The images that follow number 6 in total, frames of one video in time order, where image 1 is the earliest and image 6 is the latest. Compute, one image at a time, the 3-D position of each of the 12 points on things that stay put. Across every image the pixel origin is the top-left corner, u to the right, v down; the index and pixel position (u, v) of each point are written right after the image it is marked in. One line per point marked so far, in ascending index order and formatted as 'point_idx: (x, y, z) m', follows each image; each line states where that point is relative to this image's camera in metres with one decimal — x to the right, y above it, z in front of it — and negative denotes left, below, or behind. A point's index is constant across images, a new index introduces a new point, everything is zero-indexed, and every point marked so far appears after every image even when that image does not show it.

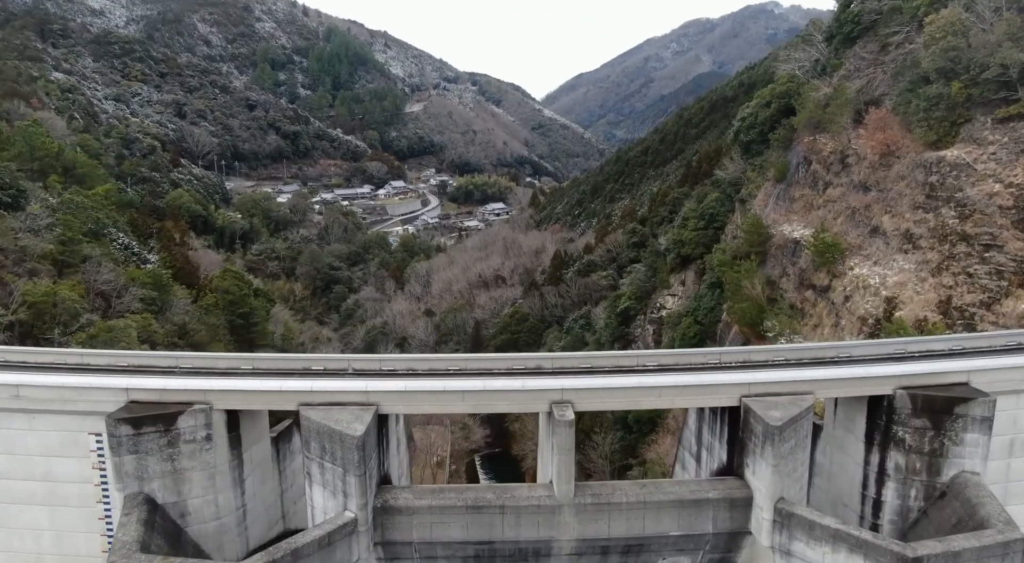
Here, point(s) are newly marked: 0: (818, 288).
0: (+9.3, -0.2, +19.8) m
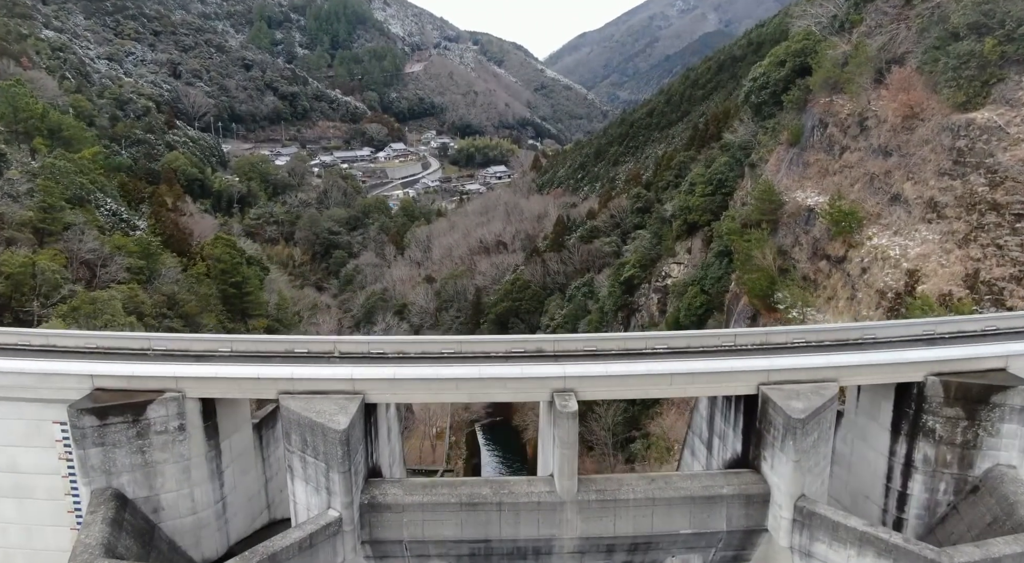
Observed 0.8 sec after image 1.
0: (+9.3, +0.6, +18.9) m
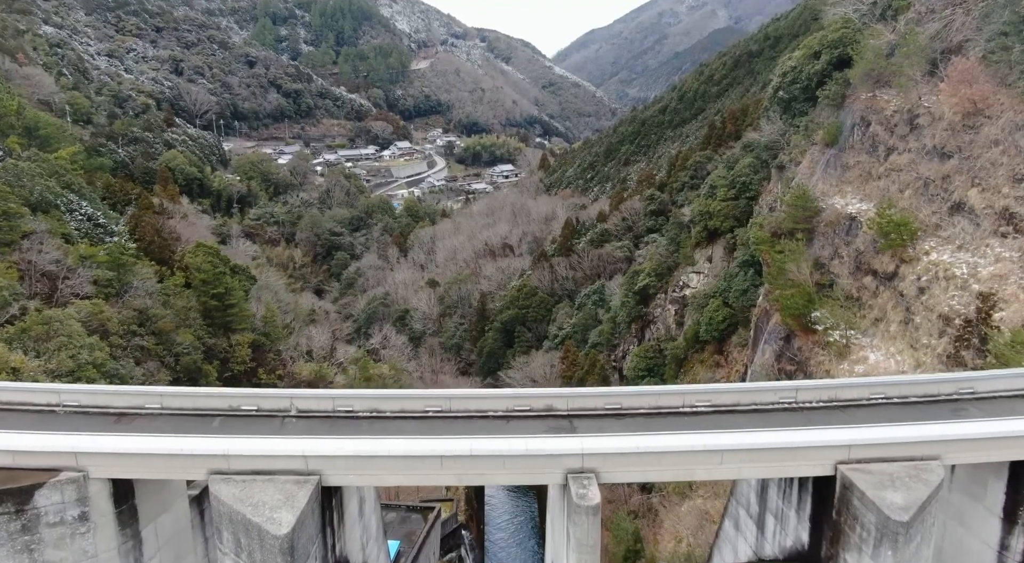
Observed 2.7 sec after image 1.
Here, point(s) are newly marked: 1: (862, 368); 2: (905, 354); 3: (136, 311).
0: (+9.5, +0.2, +16.7) m
1: (+8.4, -2.1, +15.6) m
2: (+9.2, -1.7, +15.2) m
3: (-11.5, -0.9, +19.9) m
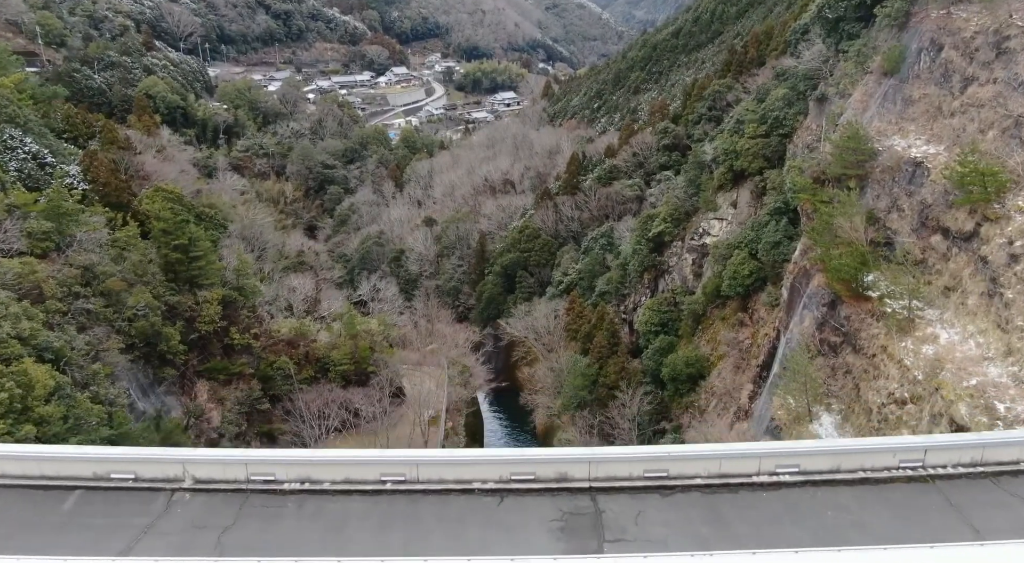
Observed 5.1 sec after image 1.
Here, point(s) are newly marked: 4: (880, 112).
0: (+9.5, +1.0, +13.9) m
1: (+8.4, -1.4, +13.1) m
2: (+9.2, -1.0, +12.7) m
3: (-11.5, +0.3, +17.2) m
4: (+9.9, +4.6, +17.3) m
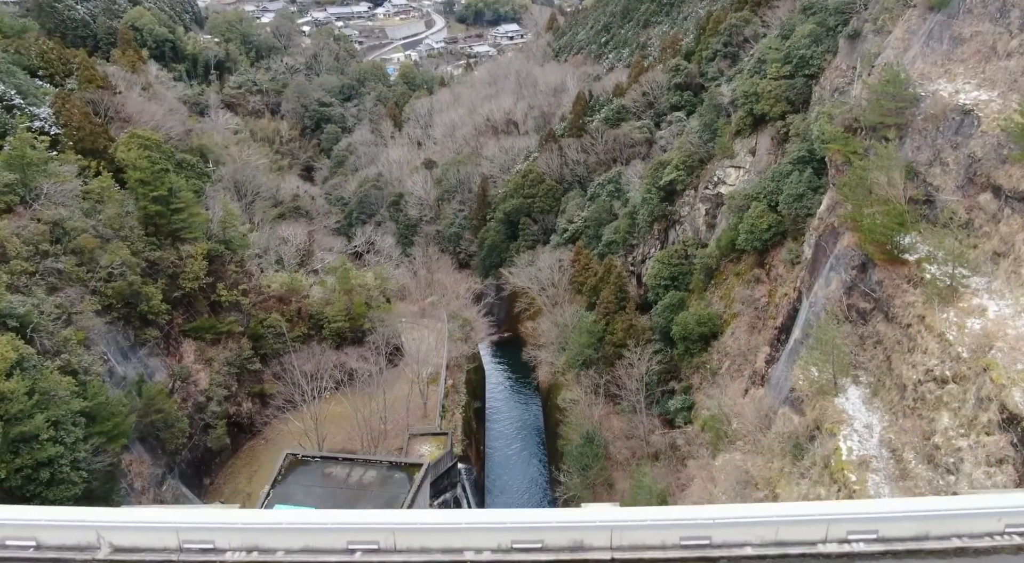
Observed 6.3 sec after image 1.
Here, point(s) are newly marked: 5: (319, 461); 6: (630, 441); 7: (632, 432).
0: (+9.5, +1.7, +12.5) m
1: (+8.4, -0.7, +11.9) m
2: (+9.3, -0.4, +11.4) m
3: (-11.4, +1.4, +16.0) m
4: (+10.0, +5.5, +15.5) m
5: (-4.4, -4.1, +15.0) m
6: (+3.5, -4.8, +19.2) m
7: (+3.5, -4.5, +18.8) m
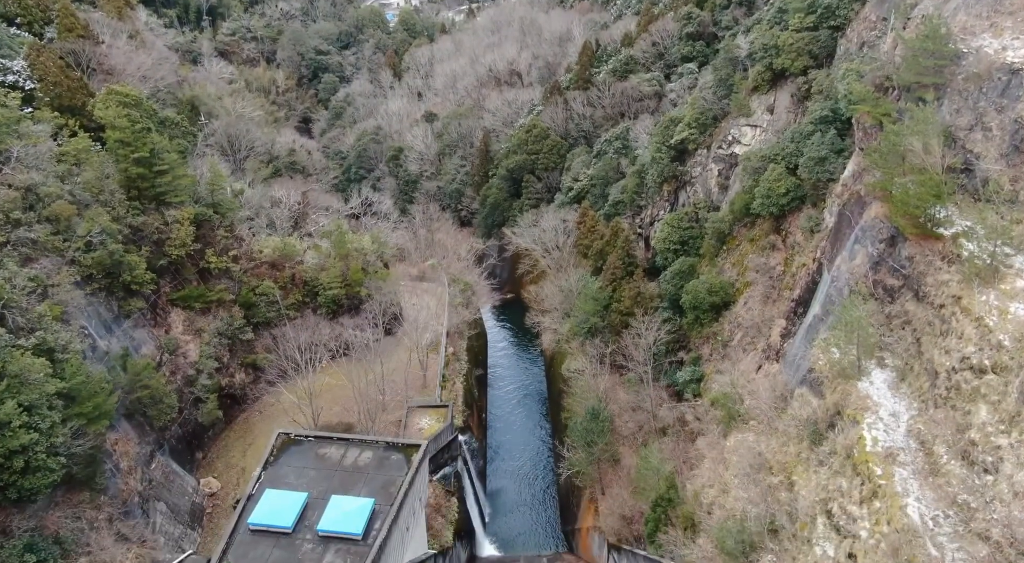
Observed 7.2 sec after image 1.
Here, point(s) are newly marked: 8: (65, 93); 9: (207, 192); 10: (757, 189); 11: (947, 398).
0: (+9.6, +2.0, +11.4) m
1: (+8.5, -0.4, +11.0) m
2: (+9.3, -0.2, +10.5) m
3: (-11.3, +2.1, +14.9) m
4: (+10.1, +6.1, +14.1) m
5: (-4.4, -3.5, +14.4) m
6: (+3.5, -3.9, +18.5) m
7: (+3.5, -3.6, +18.2) m
8: (-13.4, +5.8, +19.5) m
9: (-9.5, +2.9, +20.3) m
10: (+7.4, +2.7, +19.7) m
11: (+7.4, -2.0, +11.1) m
